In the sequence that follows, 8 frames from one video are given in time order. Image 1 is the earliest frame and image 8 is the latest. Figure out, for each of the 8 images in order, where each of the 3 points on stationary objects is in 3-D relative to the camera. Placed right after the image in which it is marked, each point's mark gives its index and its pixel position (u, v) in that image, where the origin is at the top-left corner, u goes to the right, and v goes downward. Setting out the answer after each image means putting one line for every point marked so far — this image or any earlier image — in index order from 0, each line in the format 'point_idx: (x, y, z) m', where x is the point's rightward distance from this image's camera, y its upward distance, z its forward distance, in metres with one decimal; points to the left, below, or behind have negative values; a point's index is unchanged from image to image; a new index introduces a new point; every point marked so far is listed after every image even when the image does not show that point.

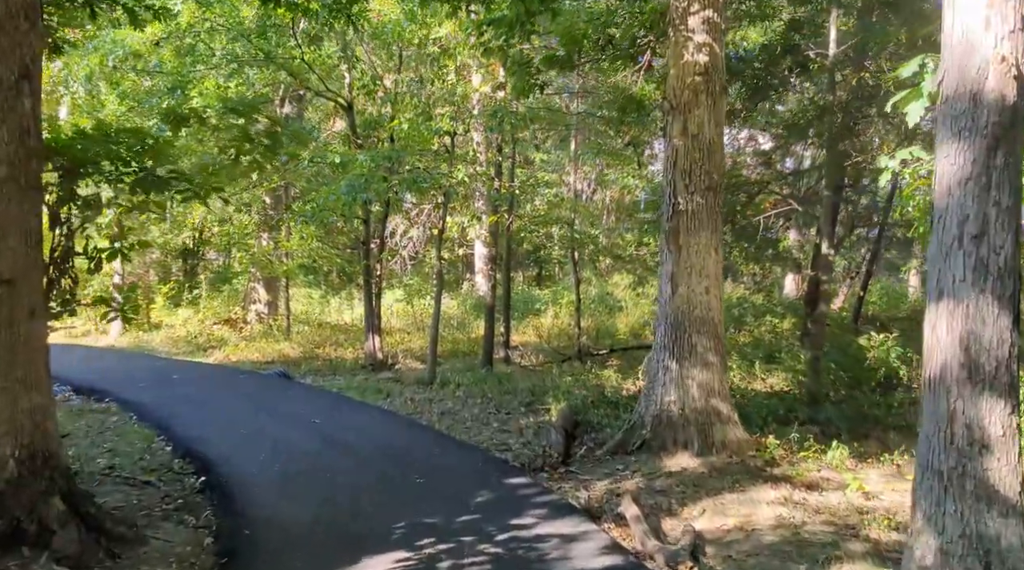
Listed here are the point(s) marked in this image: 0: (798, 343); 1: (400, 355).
0: (+4.8, -1.0, +14.9) m
1: (-2.1, -1.3, +16.6) m
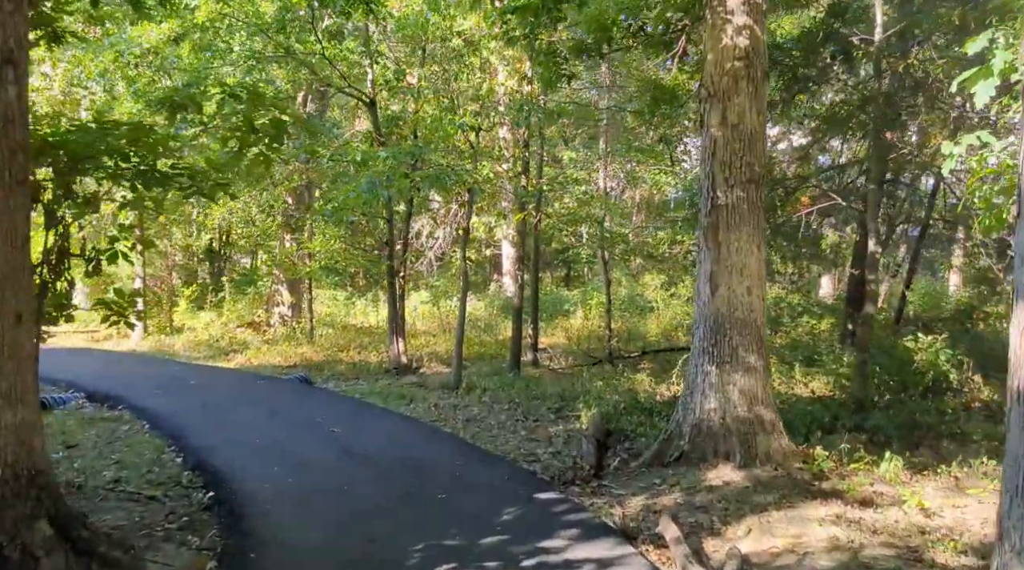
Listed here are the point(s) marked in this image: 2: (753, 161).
0: (+5.3, -1.0, +14.2) m
1: (-1.6, -1.4, +16.2) m
2: (+2.0, +1.0, +7.4) m
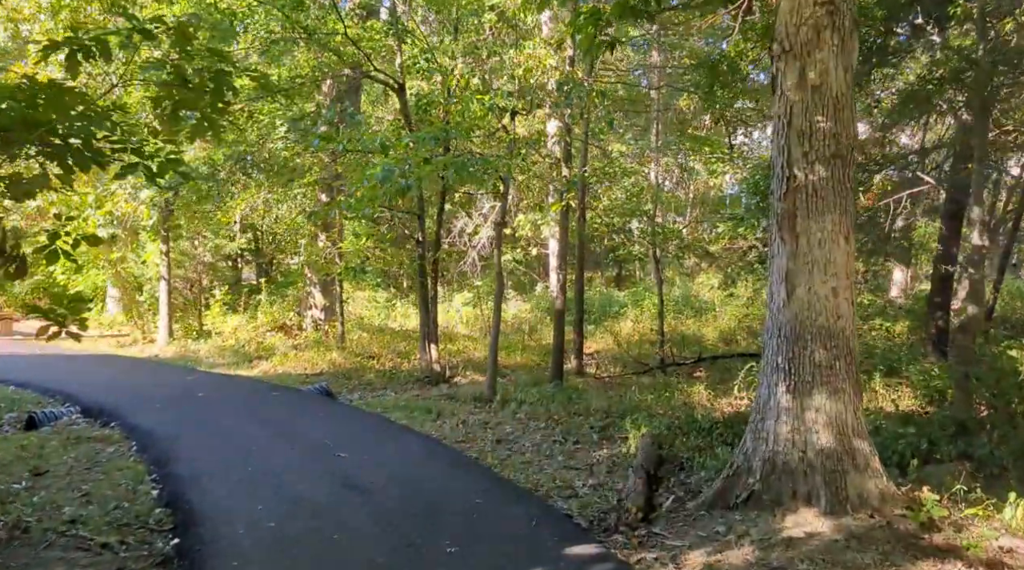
0: (+5.9, -0.9, +12.6) m
1: (-0.9, -1.4, +15.0) m
2: (+2.2, +1.0, +6.0) m
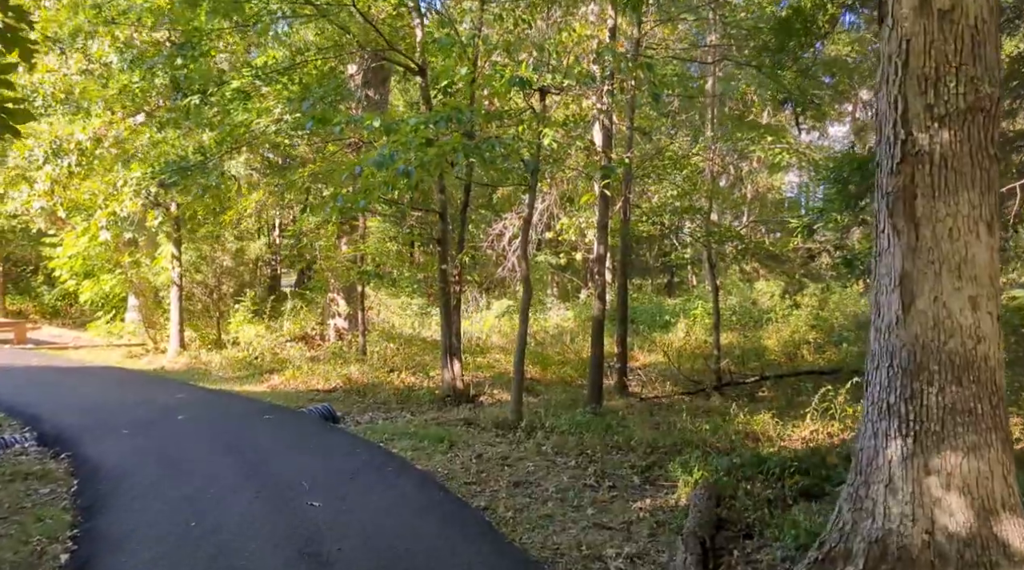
0: (+6.2, -1.0, +10.5) m
1: (-0.4, -1.5, +13.3) m
2: (+2.2, +1.0, +4.2) m
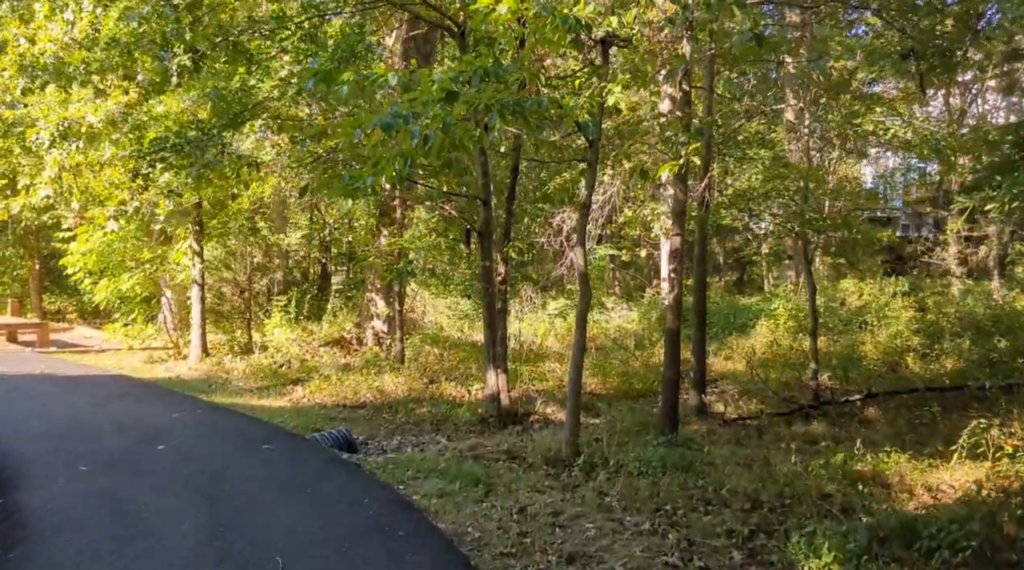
0: (+6.8, -1.0, +8.1) m
1: (+0.4, -1.5, +11.4) m
2: (+2.3, +1.0, +2.1) m
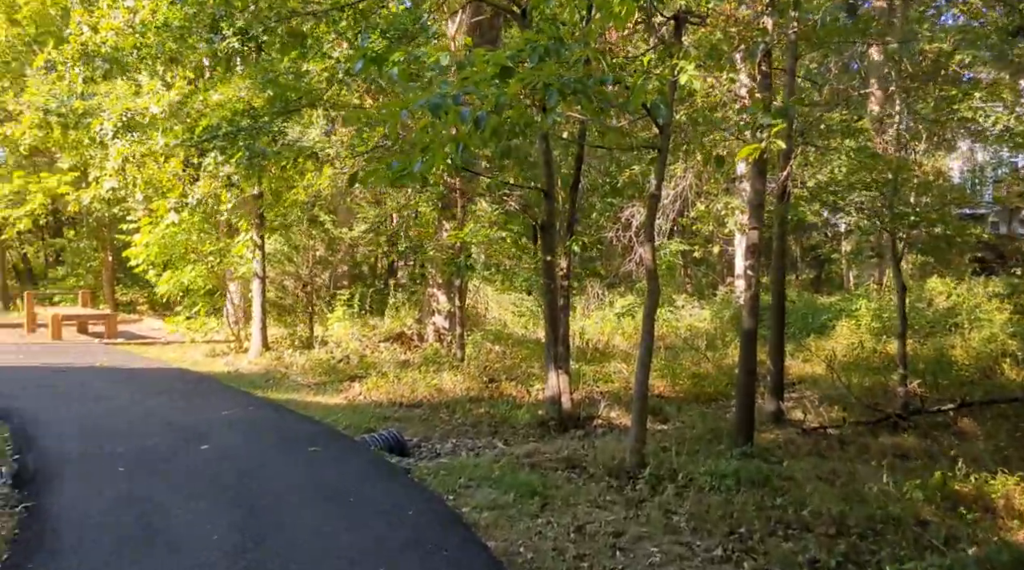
0: (+7.2, -1.1, +7.0) m
1: (+1.1, -1.4, +10.8) m
2: (+2.4, +1.0, +1.3) m
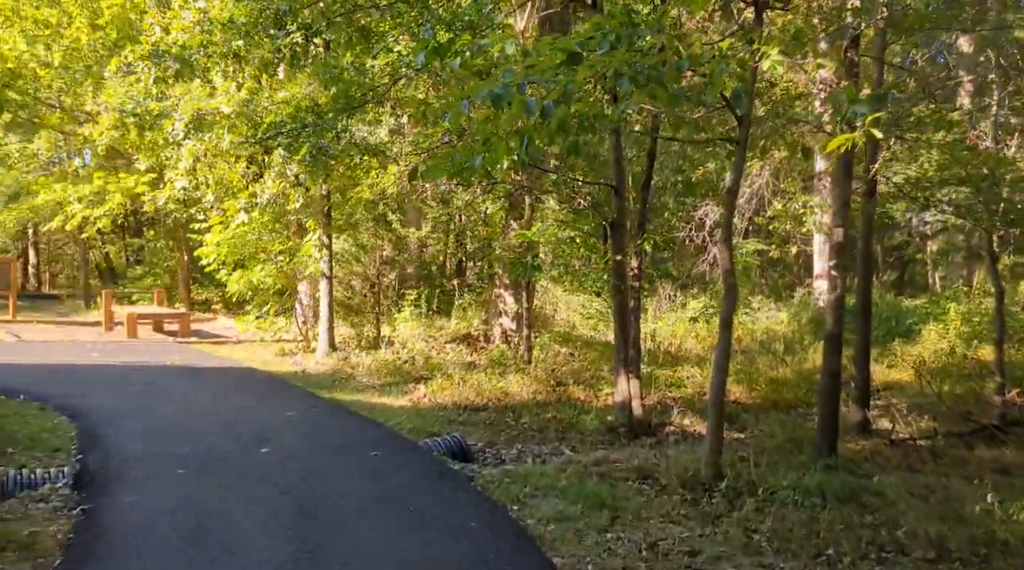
0: (+7.7, -1.1, +6.1) m
1: (+1.9, -1.4, +10.3) m
2: (+2.4, +1.0, +0.8) m
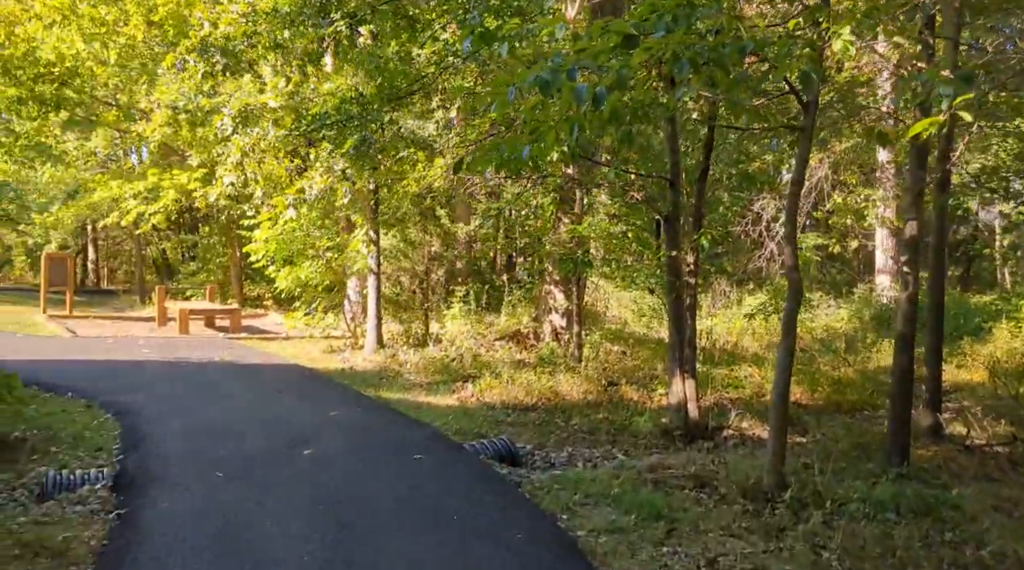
0: (+8.1, -1.1, +5.4) m
1: (+2.5, -1.4, +9.9) m
2: (+2.5, +0.9, +0.3) m
